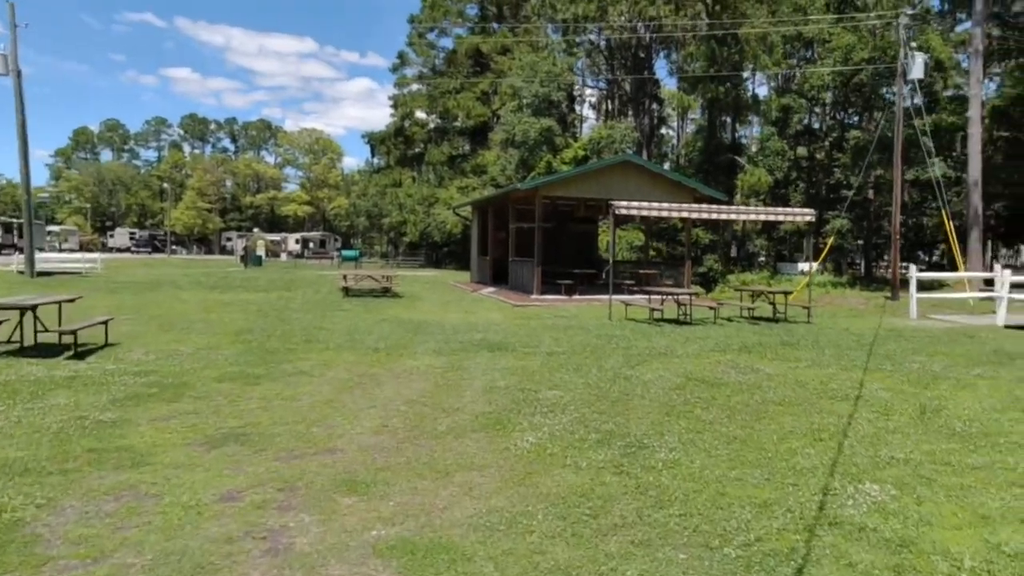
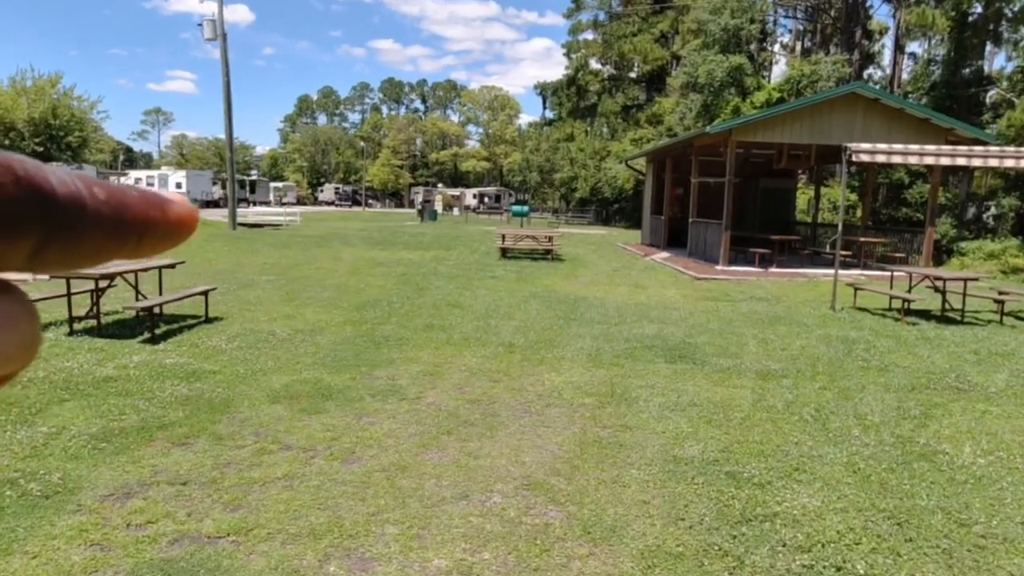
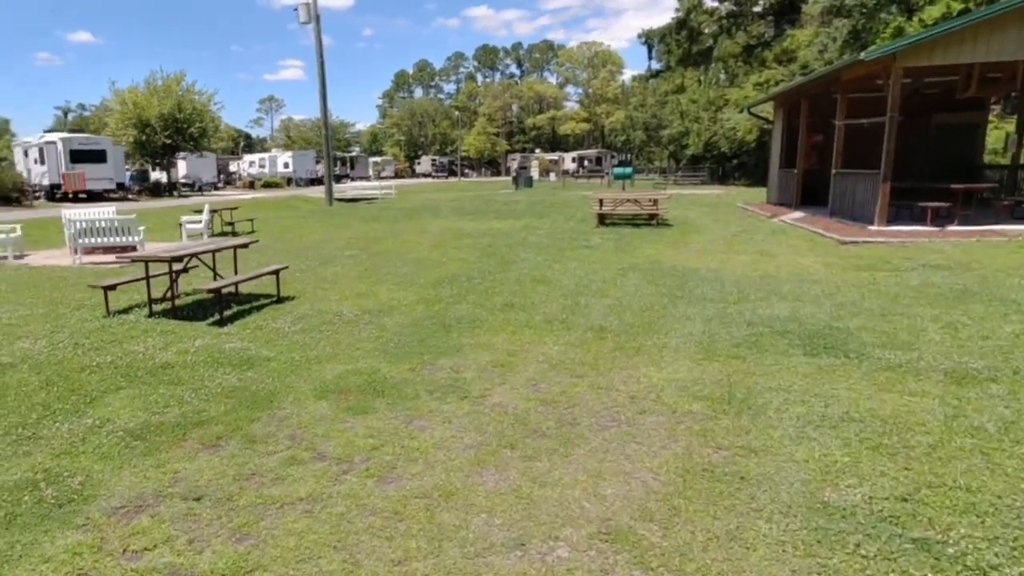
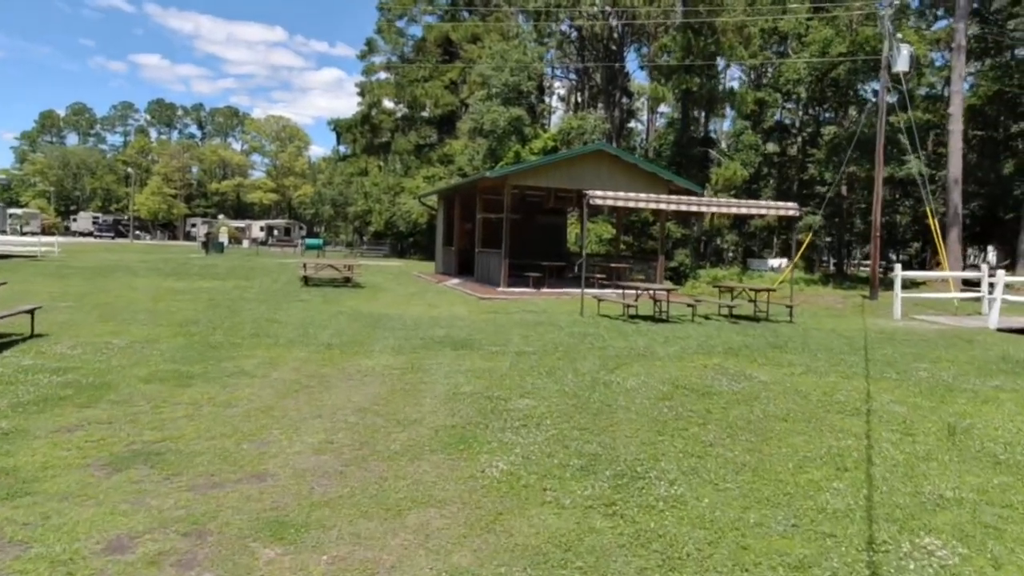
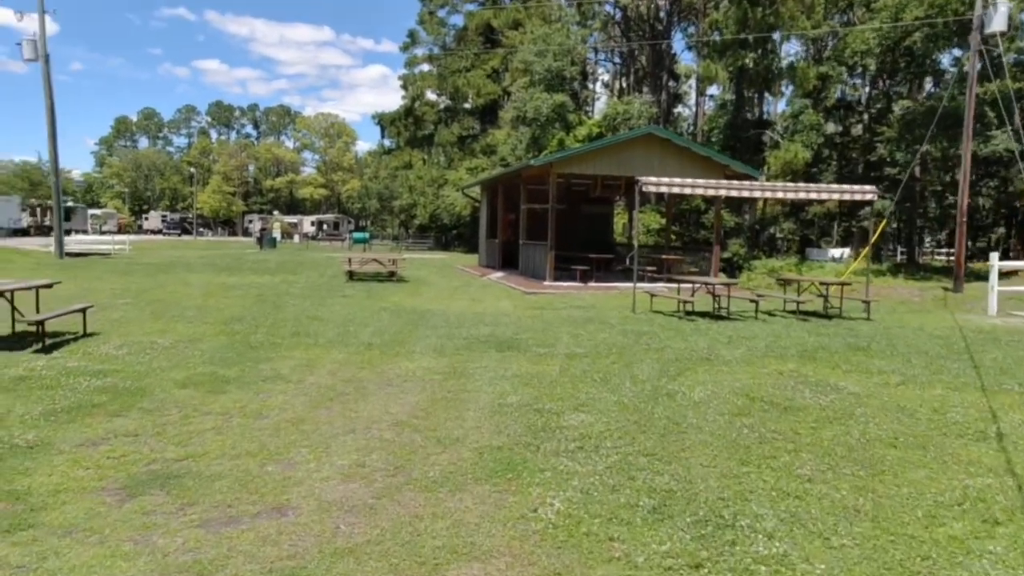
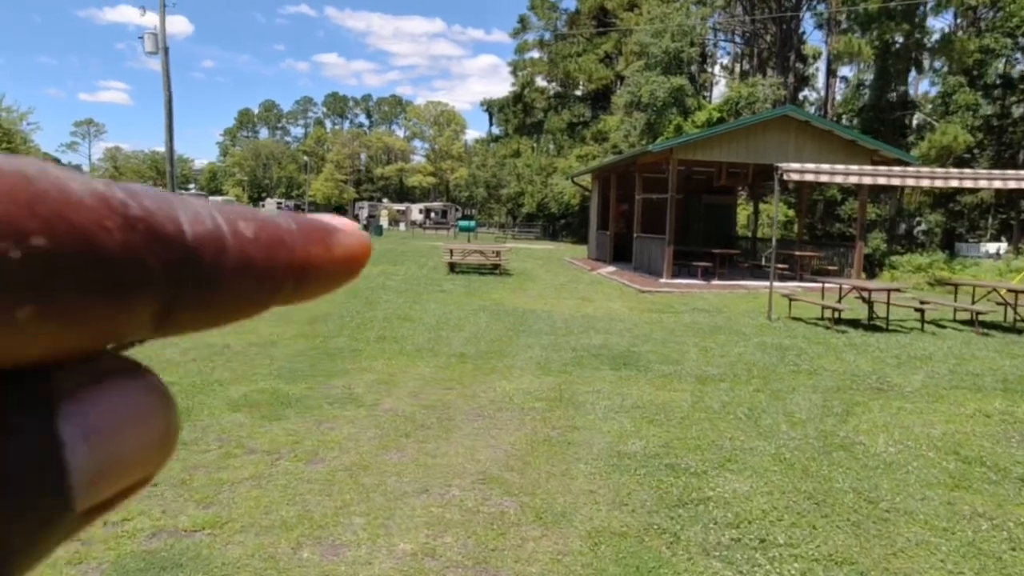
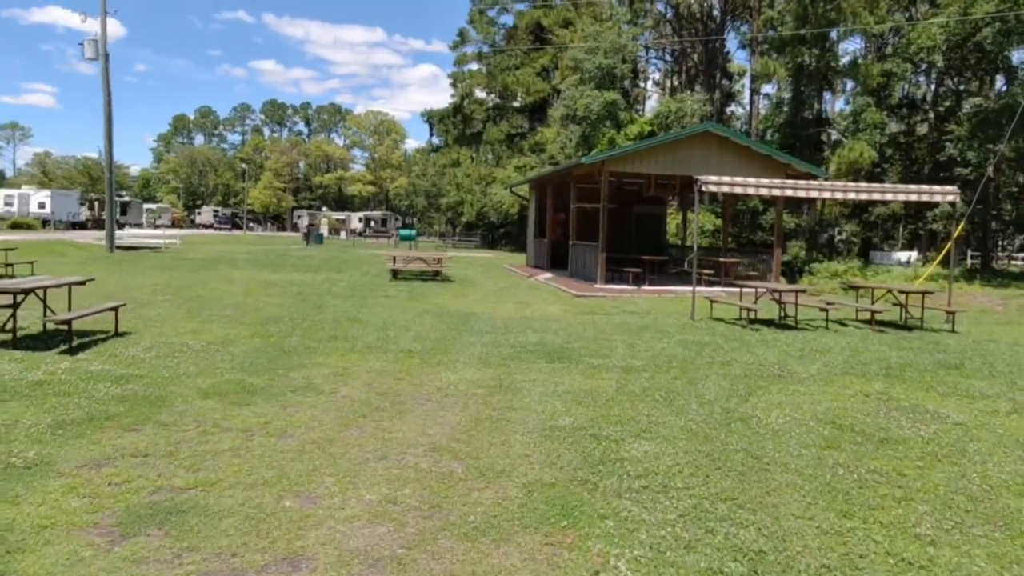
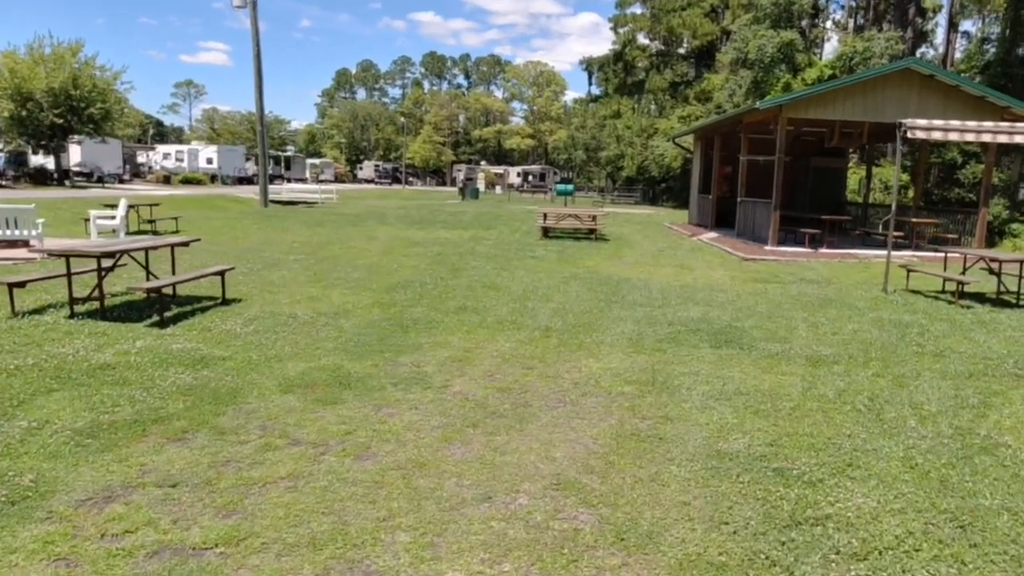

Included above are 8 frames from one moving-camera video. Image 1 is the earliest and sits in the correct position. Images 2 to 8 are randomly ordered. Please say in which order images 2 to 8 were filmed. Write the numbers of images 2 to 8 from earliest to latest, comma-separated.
4, 5, 7, 6, 2, 8, 3
